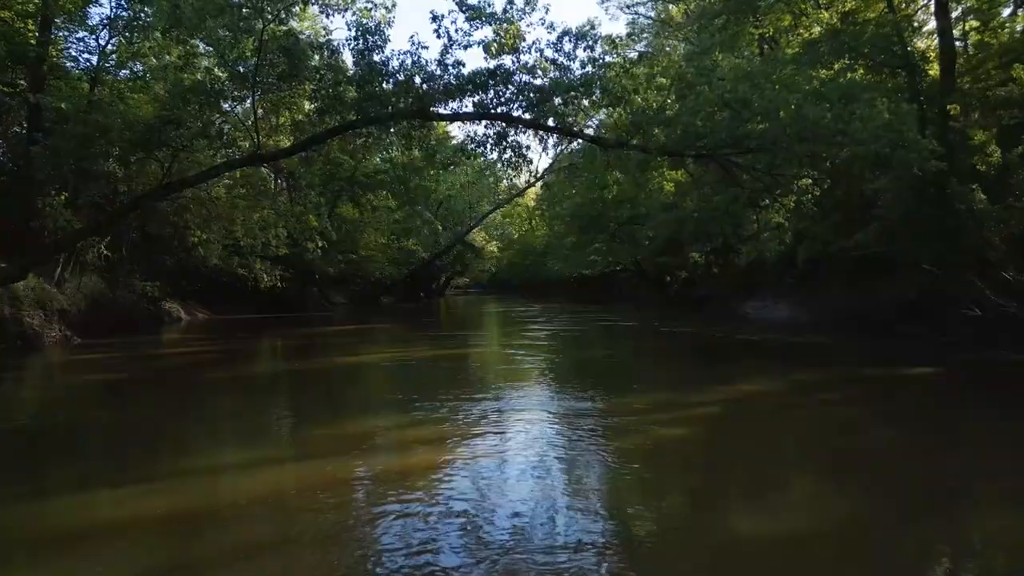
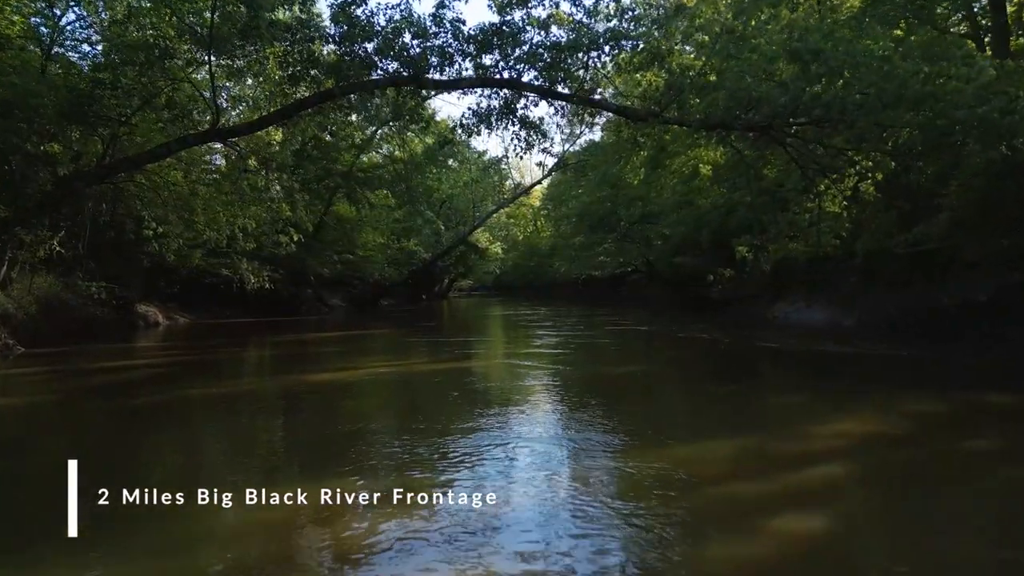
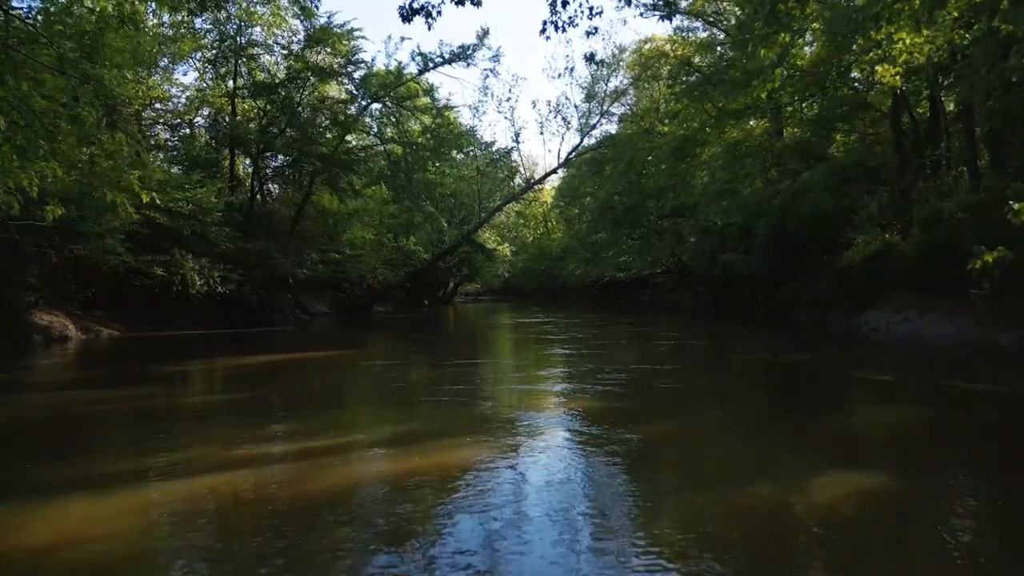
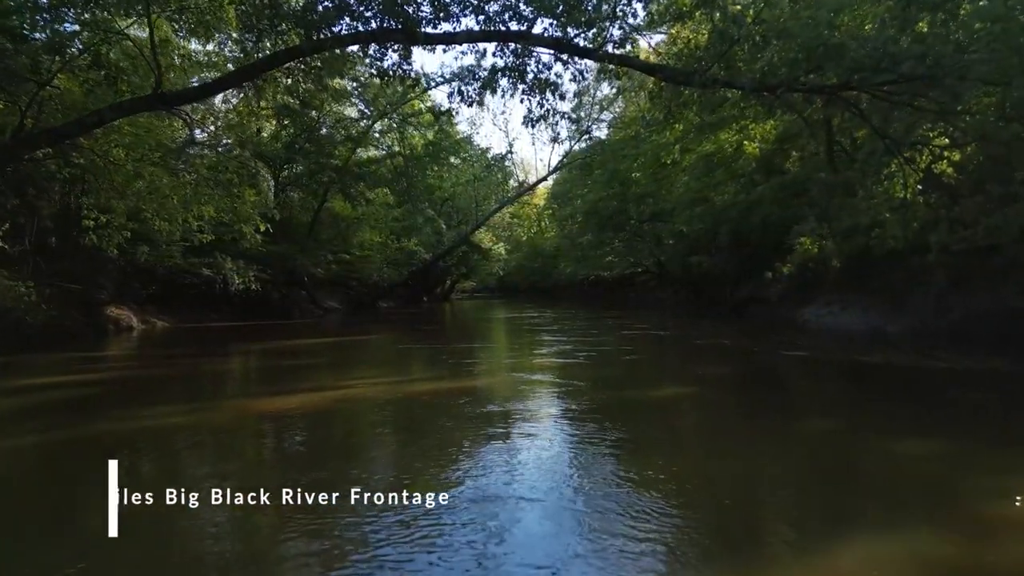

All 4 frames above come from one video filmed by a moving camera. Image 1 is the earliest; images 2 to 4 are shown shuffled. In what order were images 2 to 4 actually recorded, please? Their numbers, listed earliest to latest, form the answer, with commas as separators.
2, 4, 3
